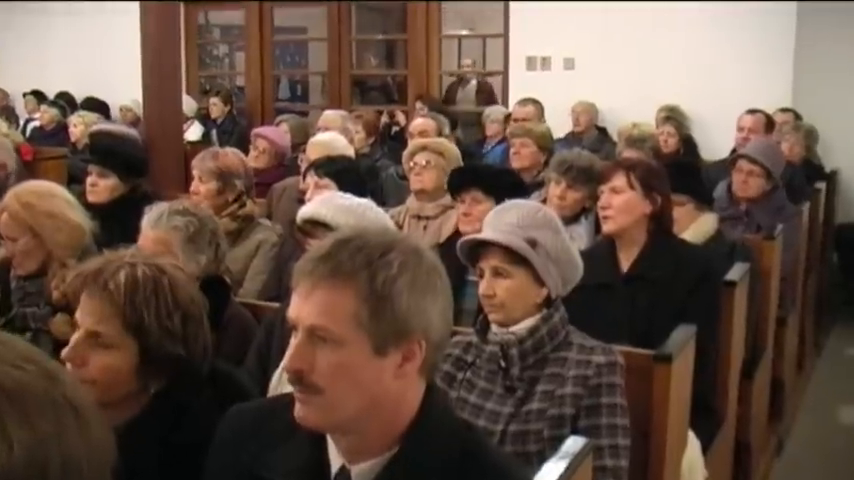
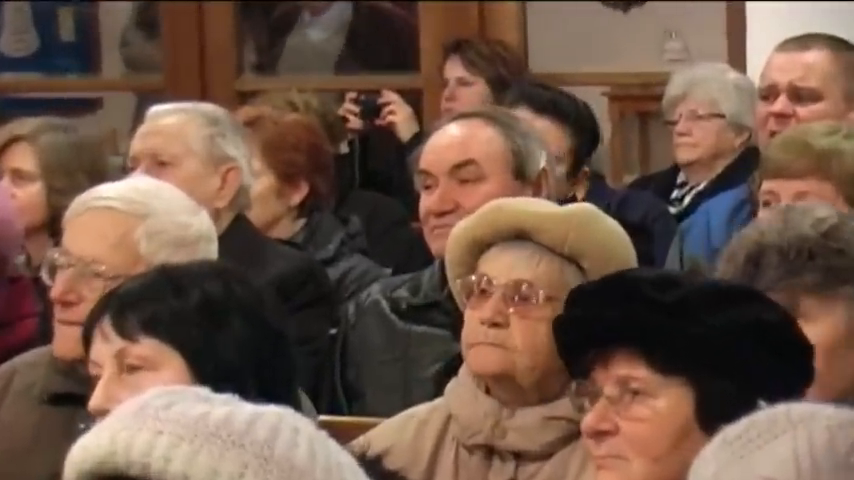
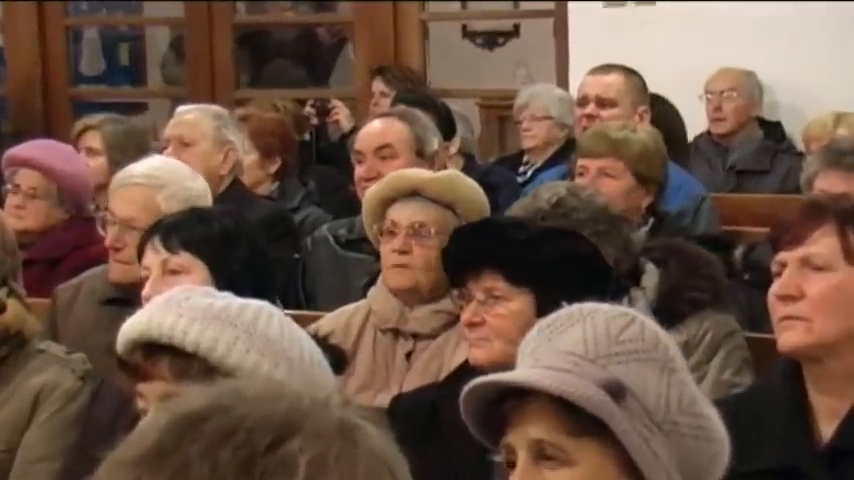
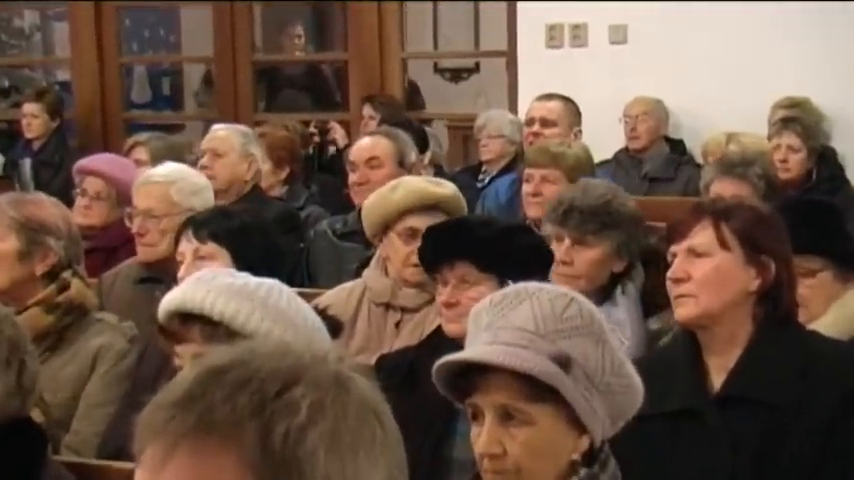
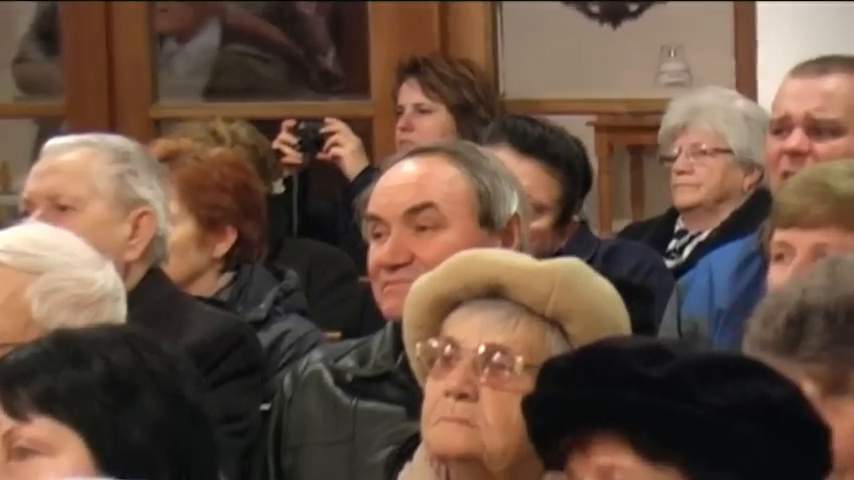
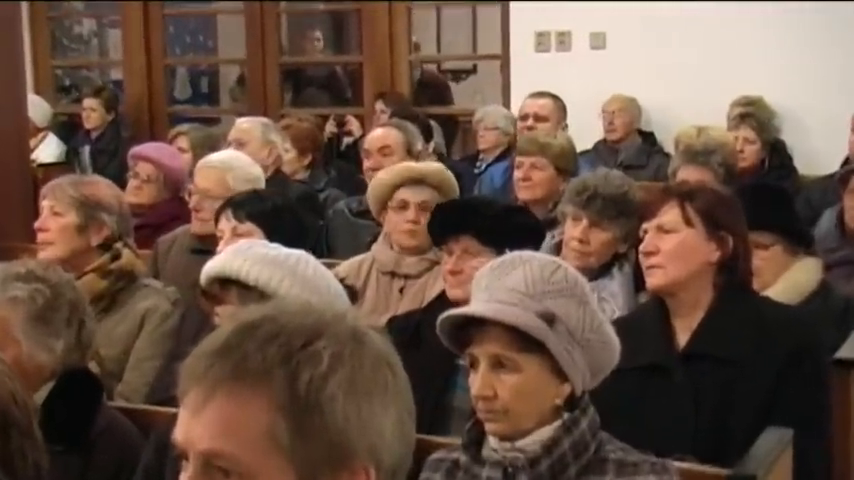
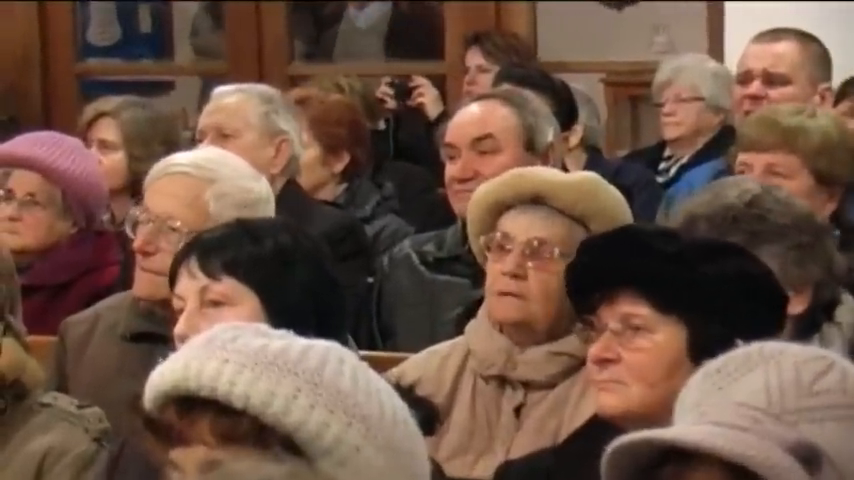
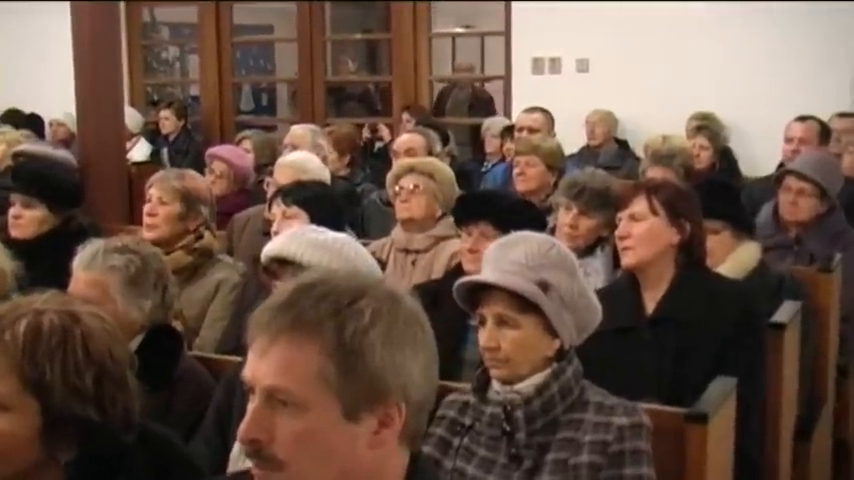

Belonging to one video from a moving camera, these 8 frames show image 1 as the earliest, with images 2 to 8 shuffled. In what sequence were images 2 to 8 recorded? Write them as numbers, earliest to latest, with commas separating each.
8, 6, 4, 3, 7, 2, 5
